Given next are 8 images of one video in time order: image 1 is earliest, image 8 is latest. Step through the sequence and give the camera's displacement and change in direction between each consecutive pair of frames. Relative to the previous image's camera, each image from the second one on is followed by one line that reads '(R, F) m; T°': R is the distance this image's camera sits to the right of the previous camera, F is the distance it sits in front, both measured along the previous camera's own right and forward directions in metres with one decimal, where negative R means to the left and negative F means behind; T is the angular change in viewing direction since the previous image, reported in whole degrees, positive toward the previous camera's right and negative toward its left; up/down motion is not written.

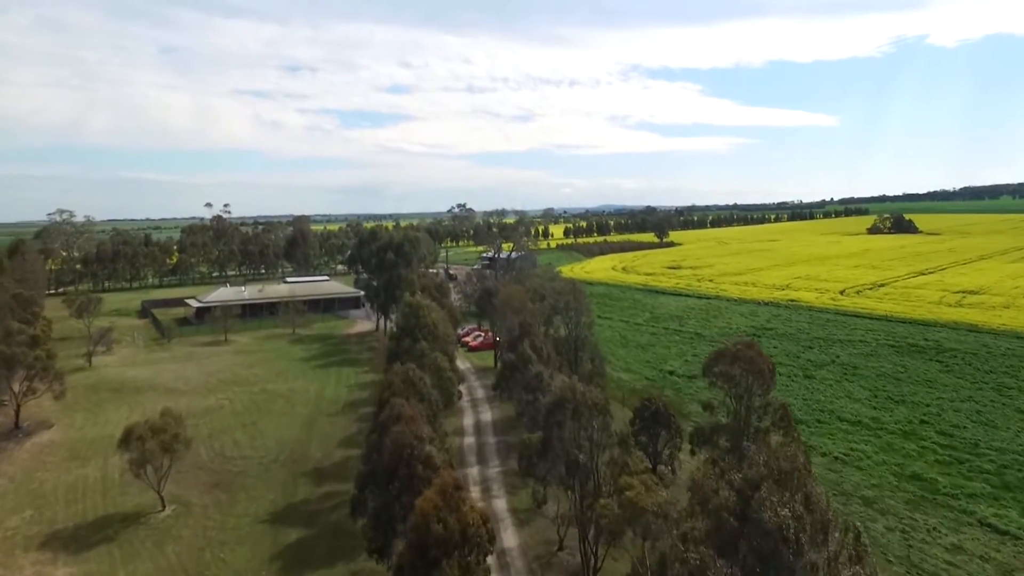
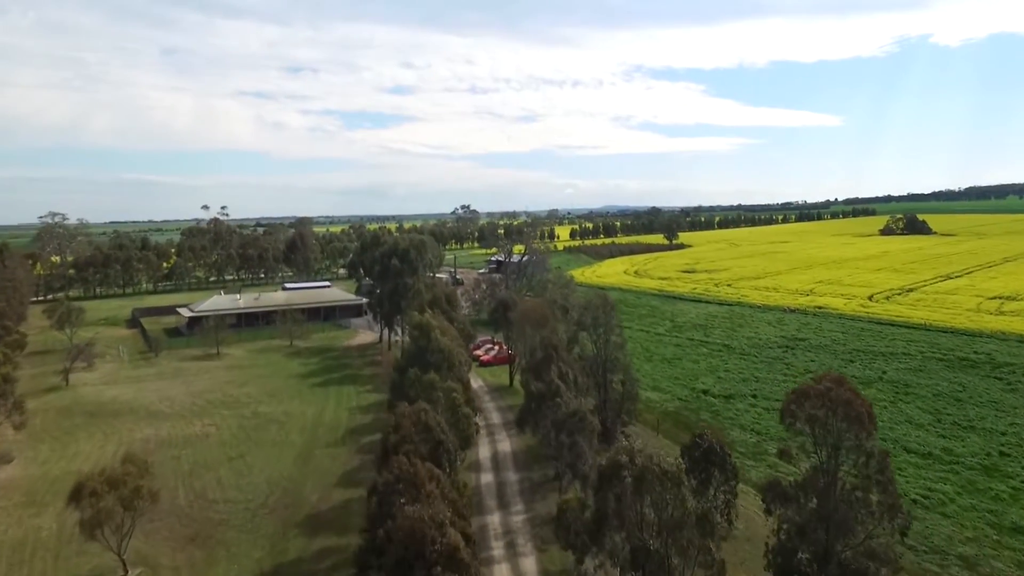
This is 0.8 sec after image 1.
(-0.5, +2.8) m; 0°
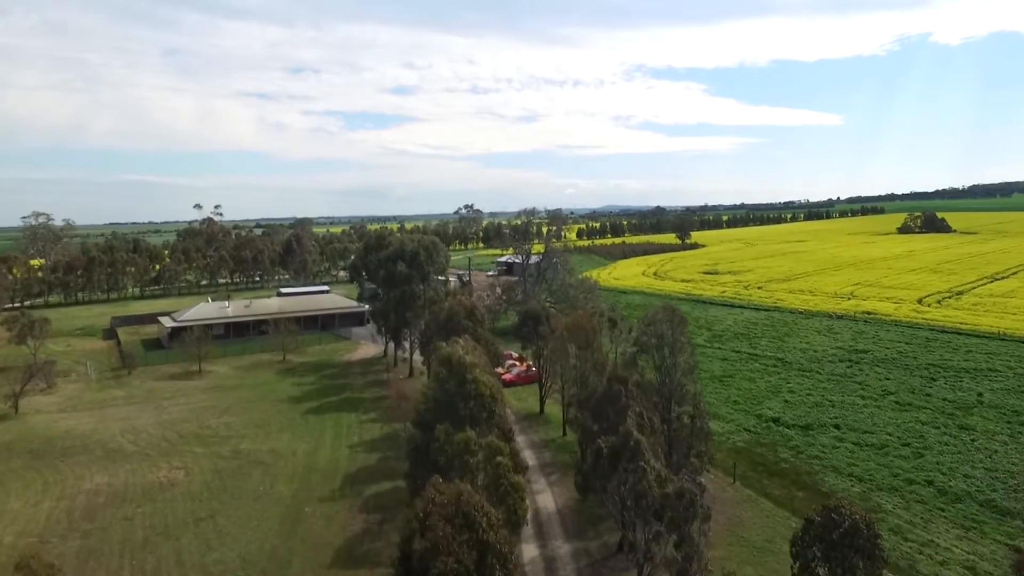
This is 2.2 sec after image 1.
(-1.0, +4.6) m; 0°
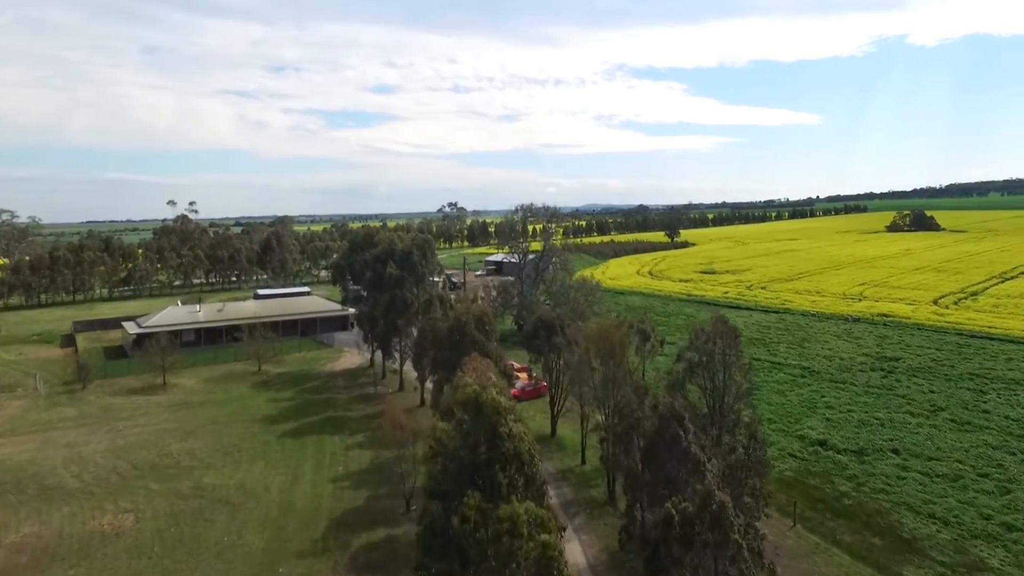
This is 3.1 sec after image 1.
(-0.8, +3.1) m; +1°
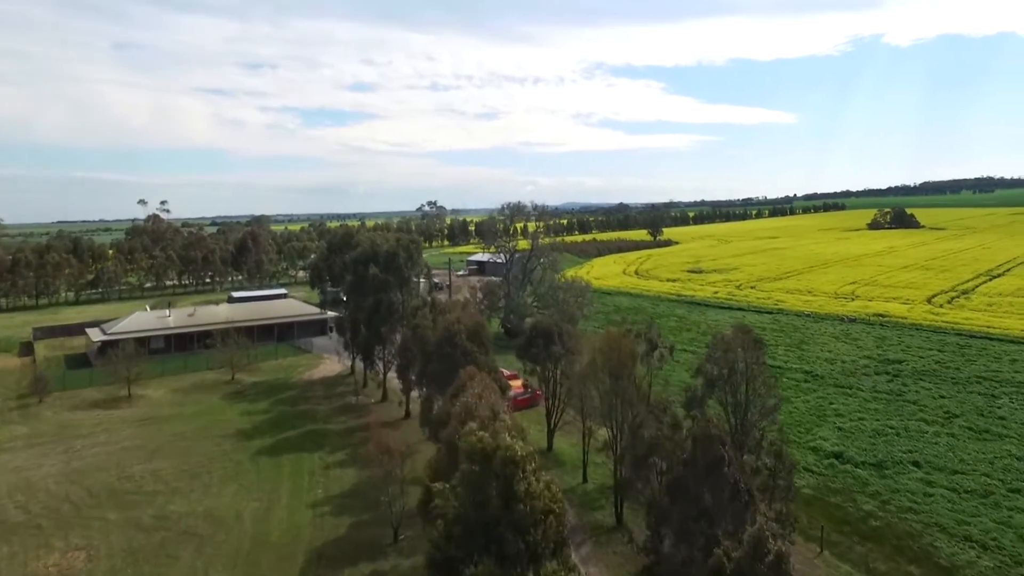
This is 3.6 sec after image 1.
(-0.4, +1.6) m; +2°
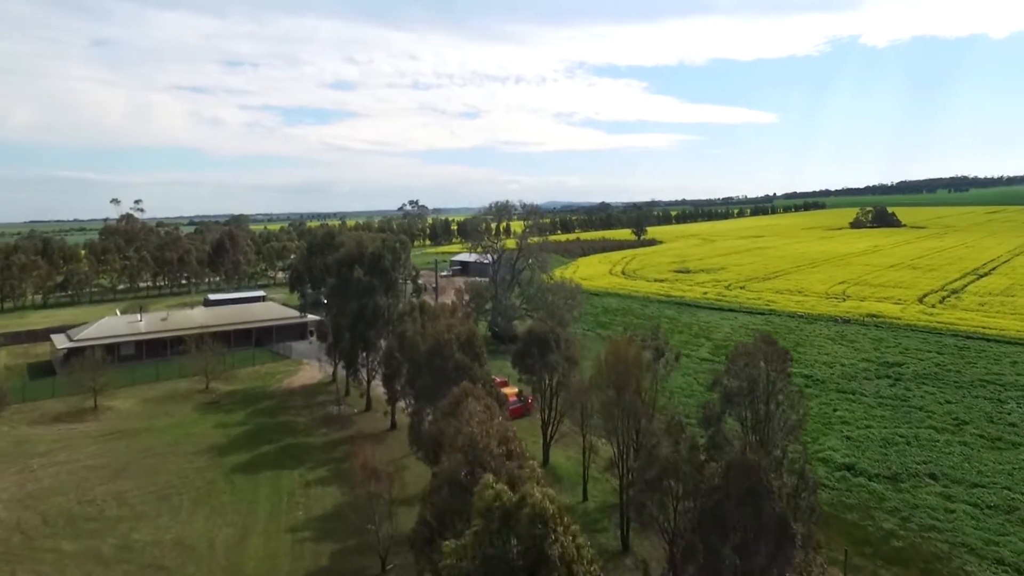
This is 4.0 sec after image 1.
(-0.3, +1.2) m; +1°
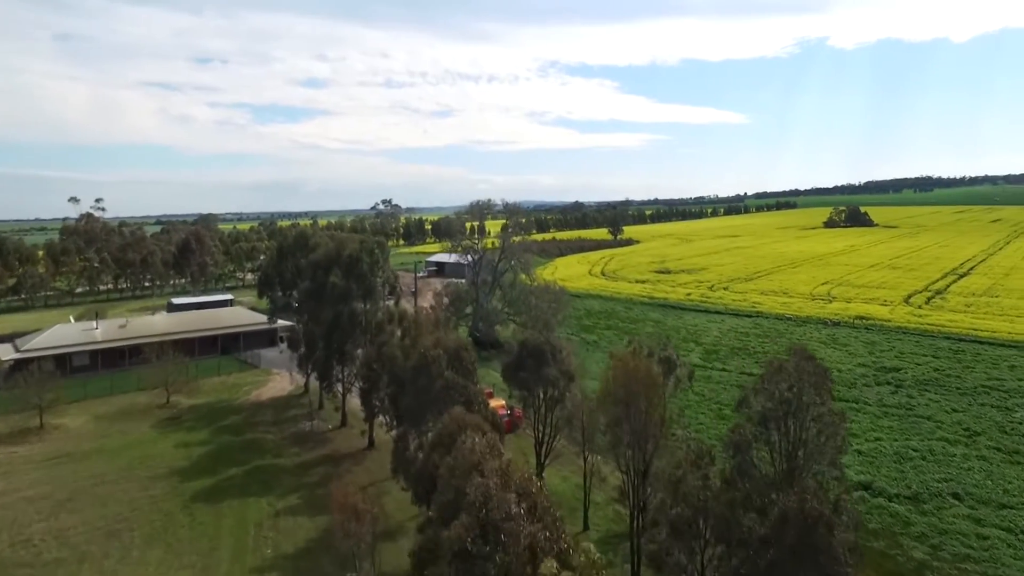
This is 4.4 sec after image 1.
(-0.4, +1.6) m; +2°
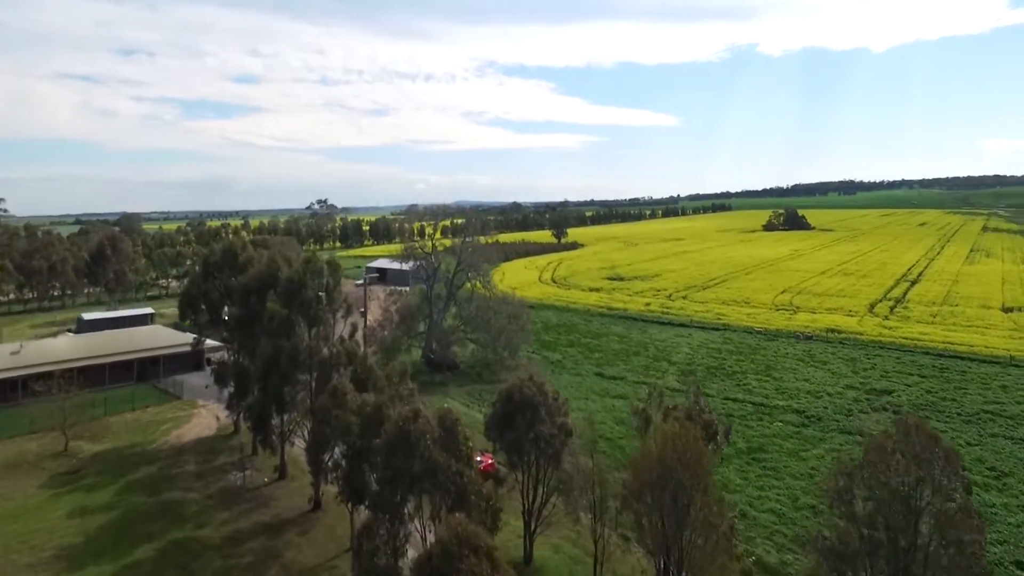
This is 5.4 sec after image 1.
(-0.9, +3.2) m; +5°
